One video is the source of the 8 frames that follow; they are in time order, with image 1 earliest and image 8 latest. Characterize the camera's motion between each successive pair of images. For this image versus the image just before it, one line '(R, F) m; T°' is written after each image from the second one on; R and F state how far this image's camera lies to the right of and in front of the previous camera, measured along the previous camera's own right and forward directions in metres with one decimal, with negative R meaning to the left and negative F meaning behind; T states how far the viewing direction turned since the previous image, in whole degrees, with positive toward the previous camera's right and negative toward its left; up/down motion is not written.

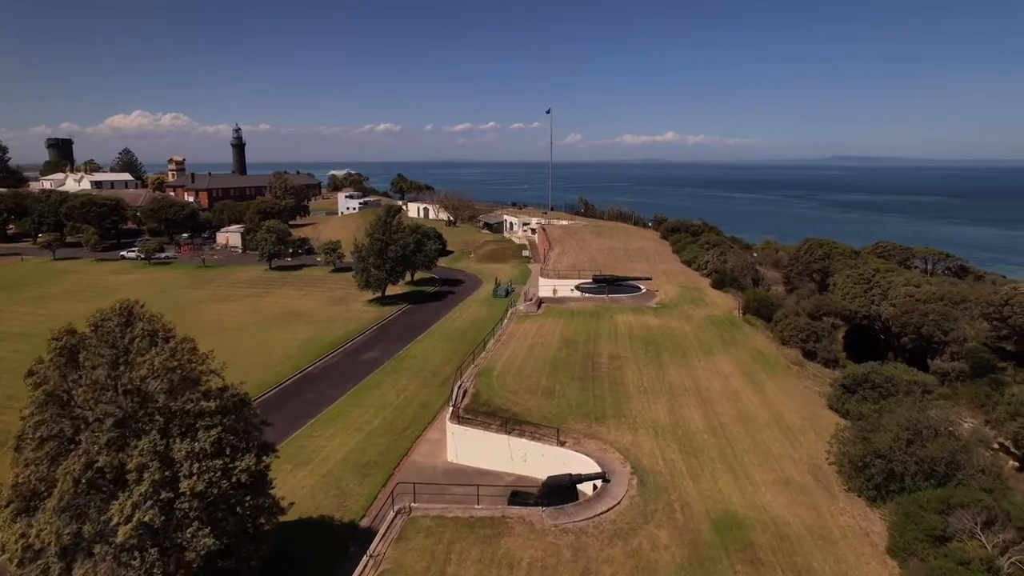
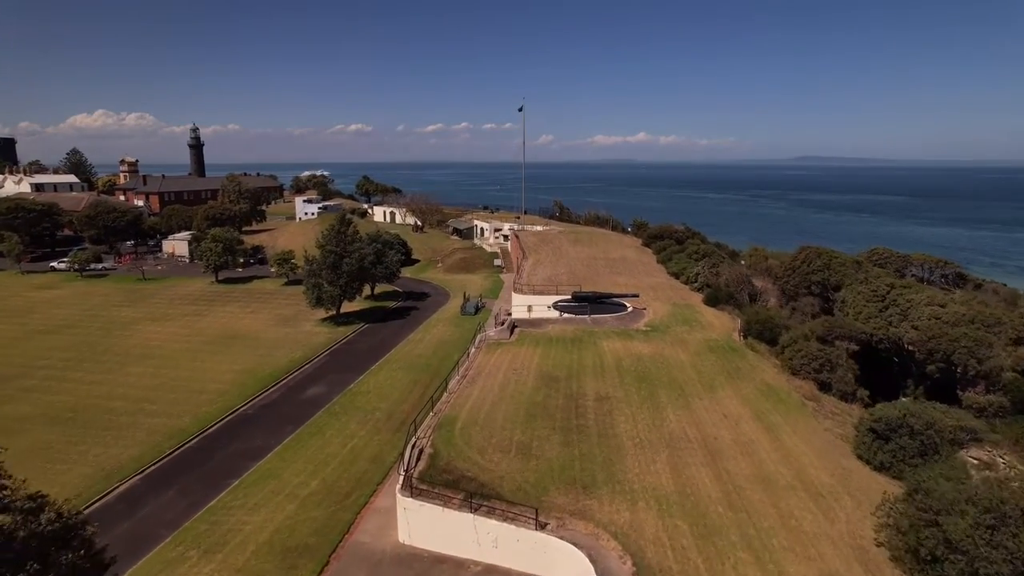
(+0.2, +4.9) m; +2°
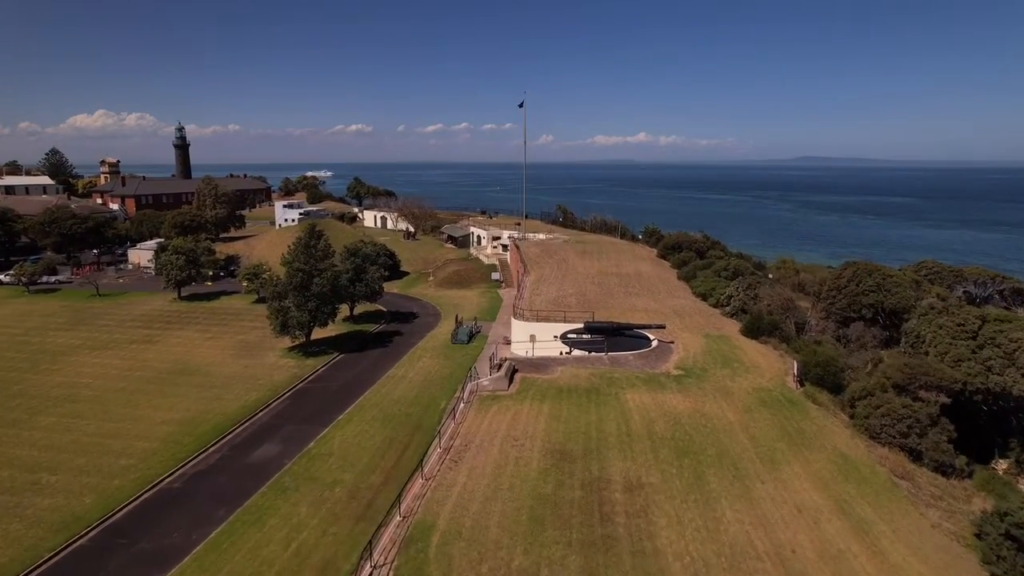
(0.0, +6.5) m; 0°
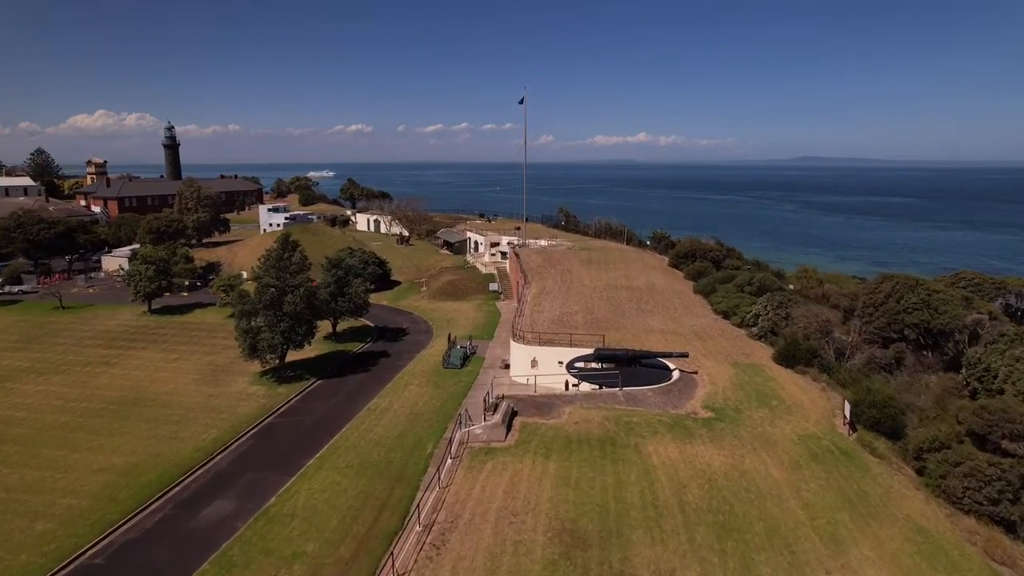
(+0.1, +4.2) m; 0°
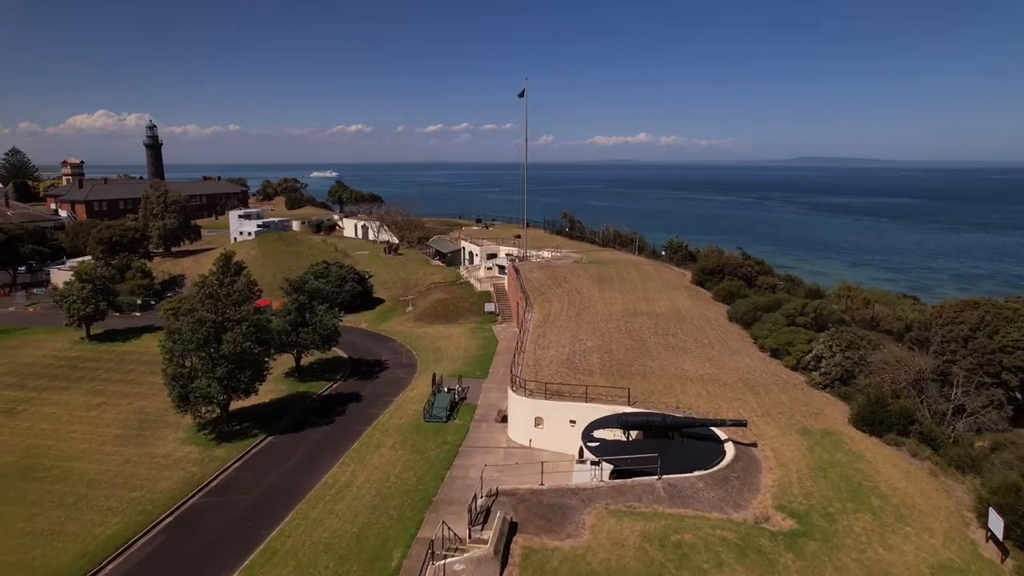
(+0.1, +6.8) m; 0°
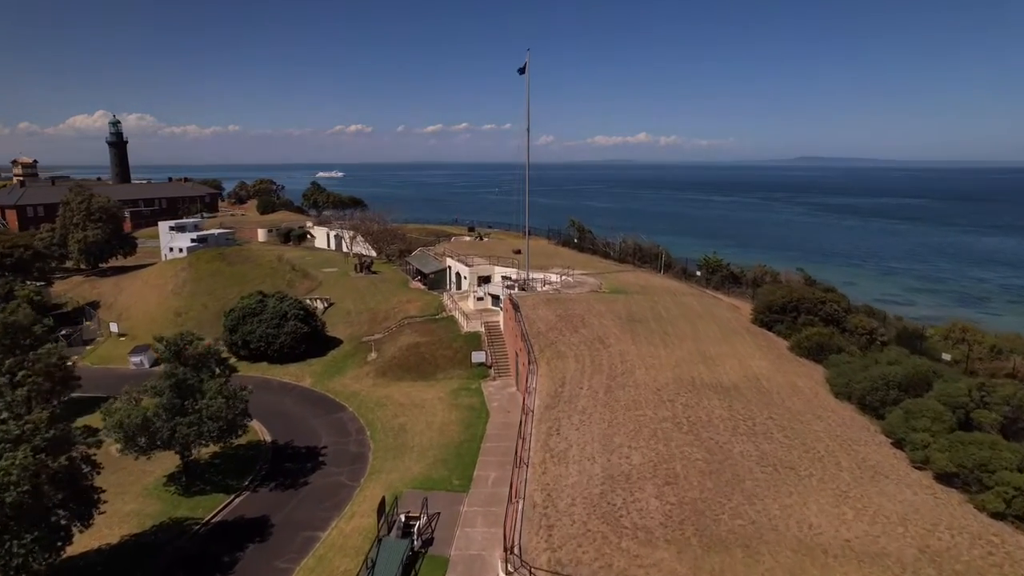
(+0.1, +11.5) m; 0°
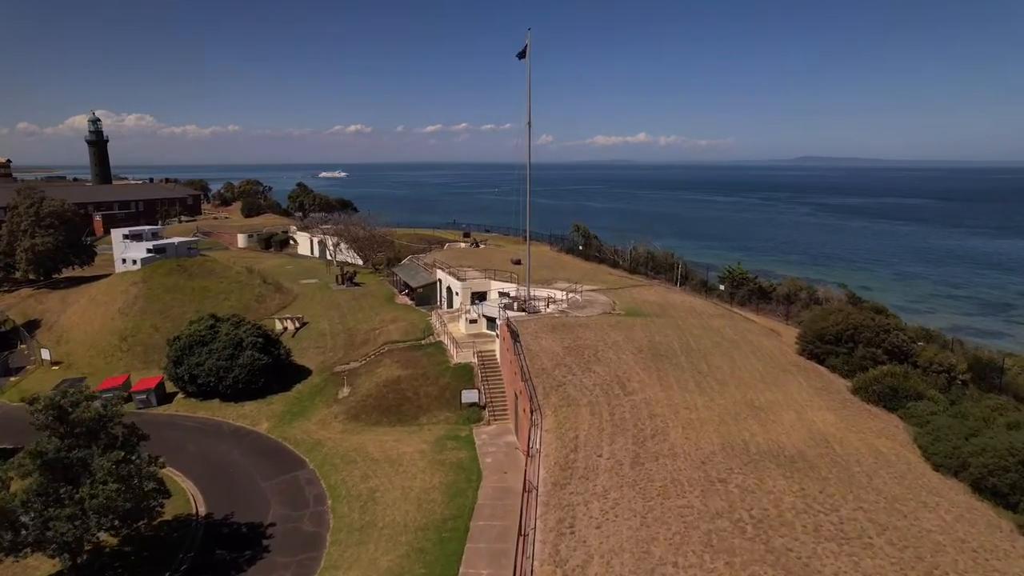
(+0.1, +5.5) m; 0°
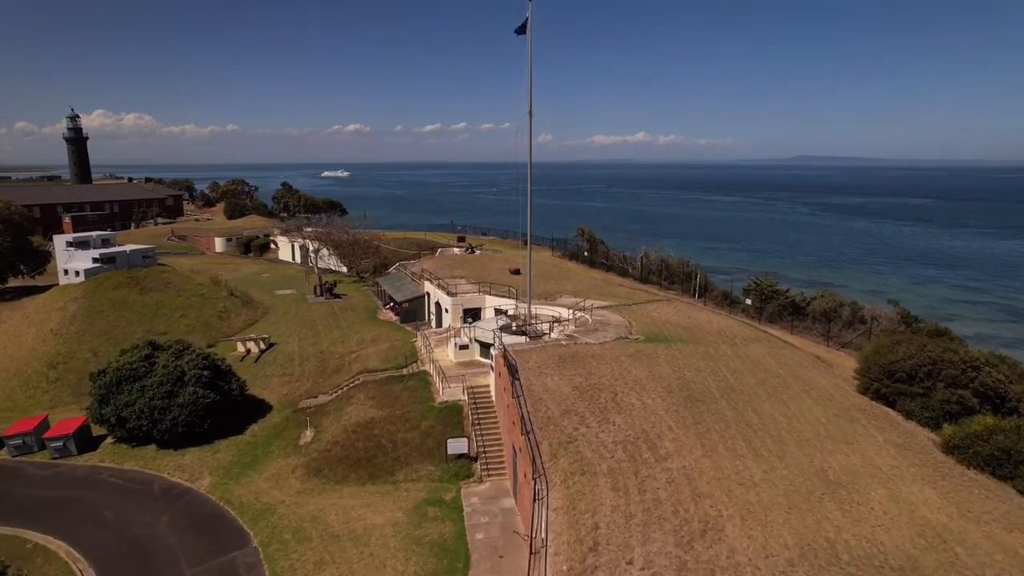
(0.0, +5.0) m; 0°
